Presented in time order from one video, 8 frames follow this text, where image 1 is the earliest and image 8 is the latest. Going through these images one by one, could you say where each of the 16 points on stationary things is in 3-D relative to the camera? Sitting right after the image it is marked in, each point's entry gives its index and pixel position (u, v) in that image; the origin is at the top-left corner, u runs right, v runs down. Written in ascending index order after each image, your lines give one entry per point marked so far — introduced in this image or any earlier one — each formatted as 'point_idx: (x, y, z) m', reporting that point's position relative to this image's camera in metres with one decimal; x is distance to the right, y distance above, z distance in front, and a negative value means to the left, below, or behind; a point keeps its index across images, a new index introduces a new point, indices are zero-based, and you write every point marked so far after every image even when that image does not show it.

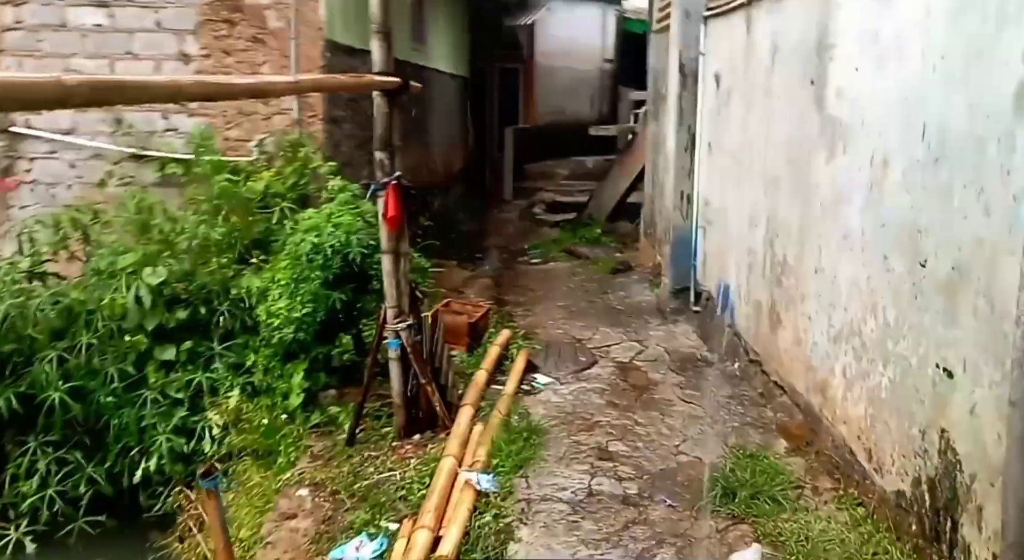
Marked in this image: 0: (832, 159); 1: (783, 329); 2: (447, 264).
0: (+1.3, +0.5, +3.3) m
1: (+1.3, -0.2, +4.0) m
2: (-0.6, +0.1, +7.9) m
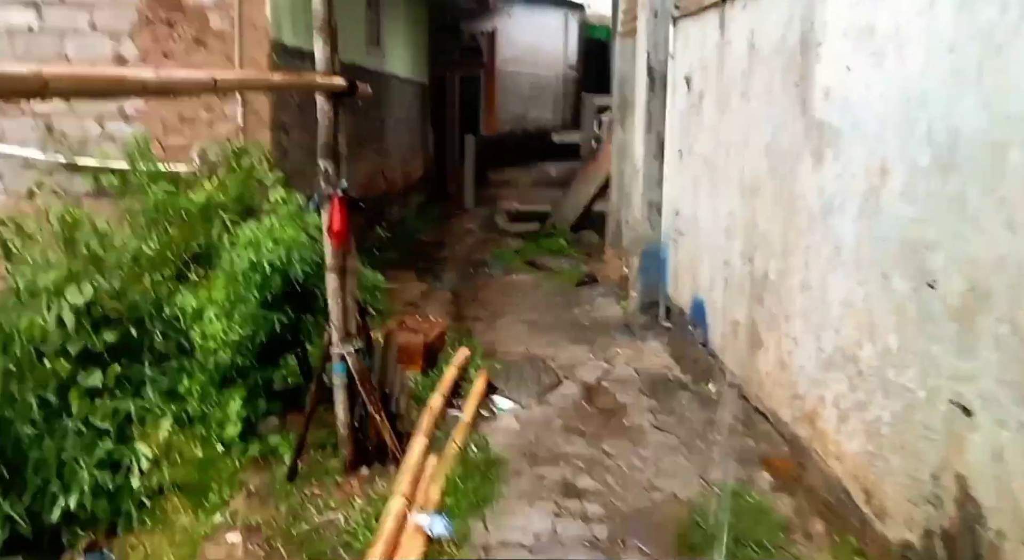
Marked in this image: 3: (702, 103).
0: (+1.1, +0.4, +3.0) m
1: (+1.2, -0.3, +3.7) m
2: (-1.0, 0.0, +7.5) m
3: (+1.1, +1.0, +4.8) m
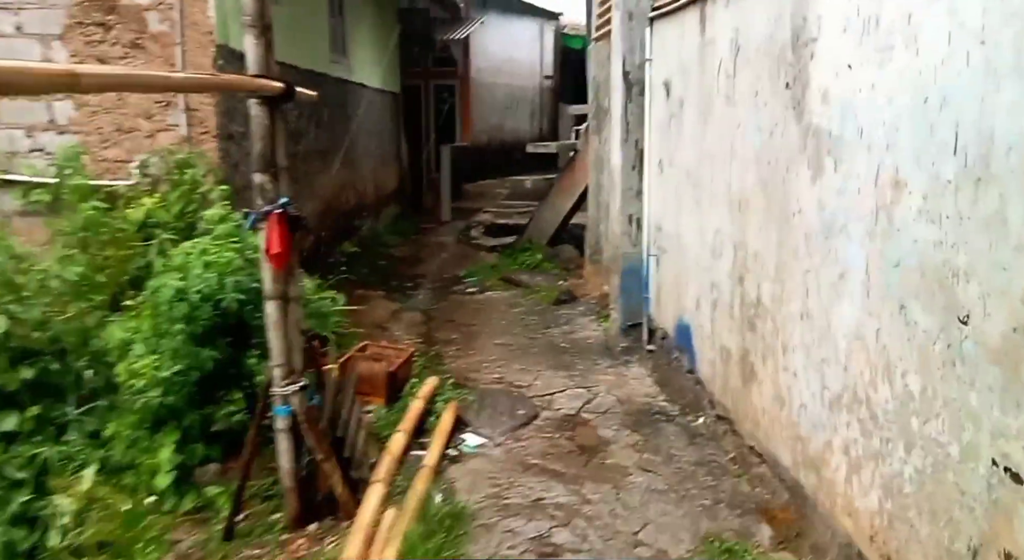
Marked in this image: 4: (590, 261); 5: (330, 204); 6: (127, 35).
0: (+1.0, +0.3, +2.6) m
1: (+1.0, -0.4, +3.3) m
2: (-1.2, -0.2, +7.1) m
3: (+0.9, +0.9, +4.4) m
4: (+0.7, +0.2, +7.2) m
5: (-1.8, +0.7, +7.9) m
6: (-2.2, +1.4, +4.6) m
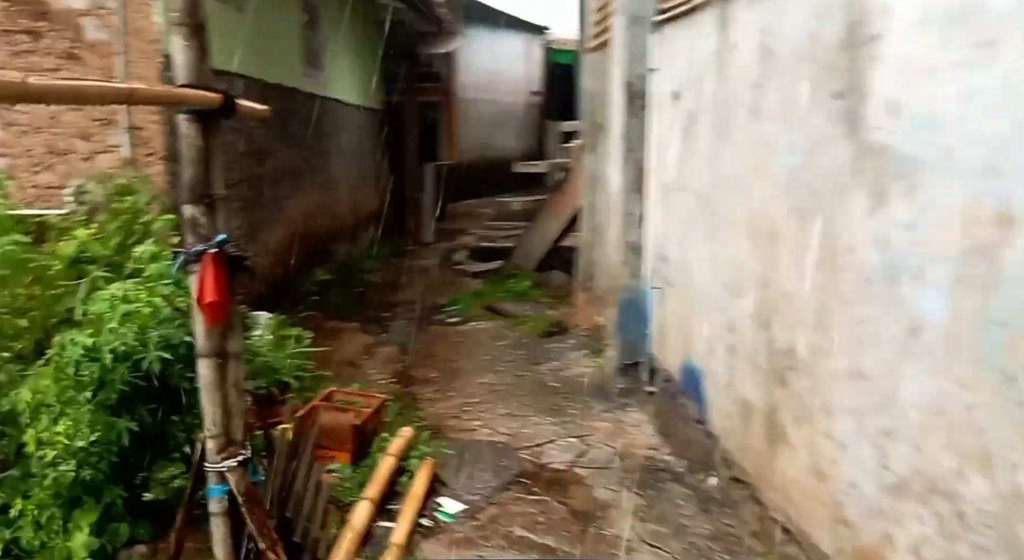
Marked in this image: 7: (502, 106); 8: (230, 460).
0: (+1.0, +0.2, +2.1) m
1: (+1.0, -0.6, +2.8) m
2: (-1.4, -0.4, +6.5) m
3: (+0.9, +0.7, +3.9) m
4: (+0.6, -0.1, +6.7) m
5: (-1.9, +0.5, +7.4) m
6: (-2.3, +1.2, +4.1) m
7: (-0.2, +3.0, +13.7) m
8: (-0.9, -0.6, +2.6) m
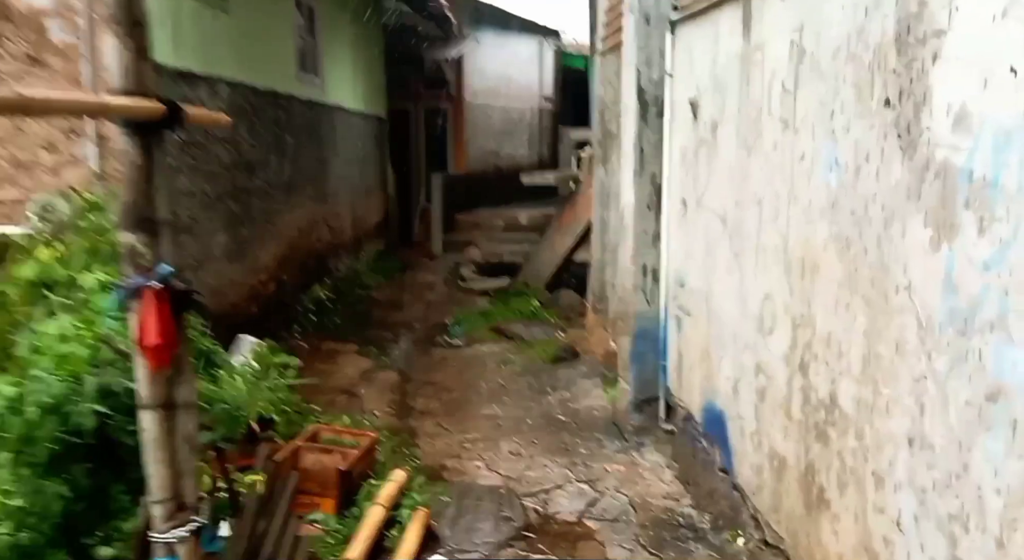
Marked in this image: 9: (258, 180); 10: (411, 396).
0: (+0.9, +0.1, +1.7) m
1: (+1.0, -0.7, +2.4) m
2: (-1.3, -0.6, +6.2) m
3: (+0.9, +0.6, +3.5) m
4: (+0.6, -0.2, +6.3) m
5: (-1.9, +0.3, +7.0) m
6: (-2.3, +1.1, +3.7) m
7: (0.0, +2.7, +13.3) m
8: (-0.9, -0.7, +2.3) m
9: (-1.9, +0.8, +6.0) m
10: (-0.7, -0.8, +5.3) m
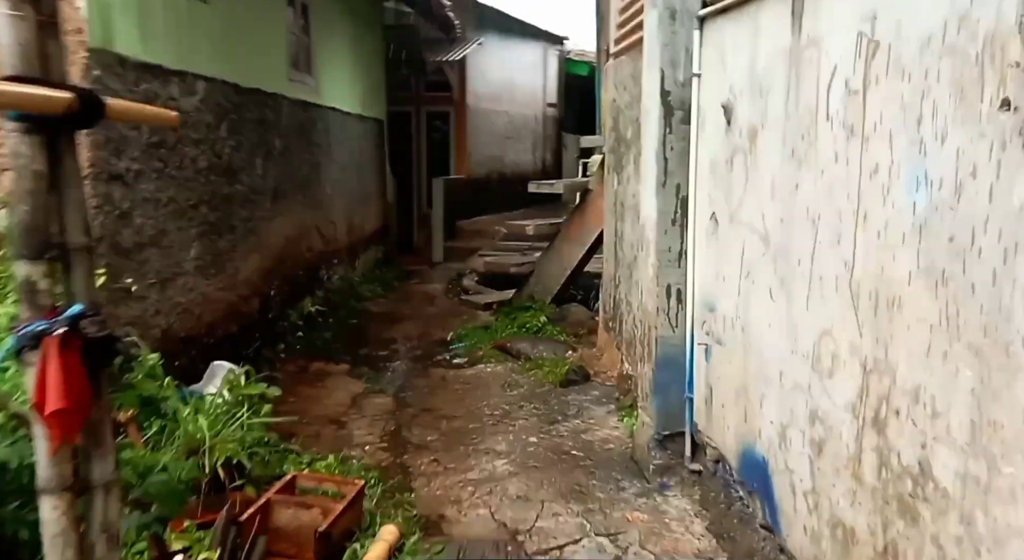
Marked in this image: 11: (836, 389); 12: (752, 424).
0: (+1.0, 0.0, +1.3) m
1: (+1.0, -0.8, +1.9) m
2: (-1.3, -0.7, +5.7) m
3: (+0.9, +0.5, +3.1) m
4: (+0.7, -0.3, +5.9) m
5: (-1.8, +0.2, +6.6) m
6: (-2.2, +1.0, +3.3) m
7: (+0.1, +2.6, +12.9) m
8: (-0.9, -0.8, +1.8) m
9: (-1.8, +0.6, +5.6) m
10: (-0.6, -0.9, +4.9) m
11: (+1.0, -0.3, +2.4) m
12: (+0.9, -0.5, +3.1) m
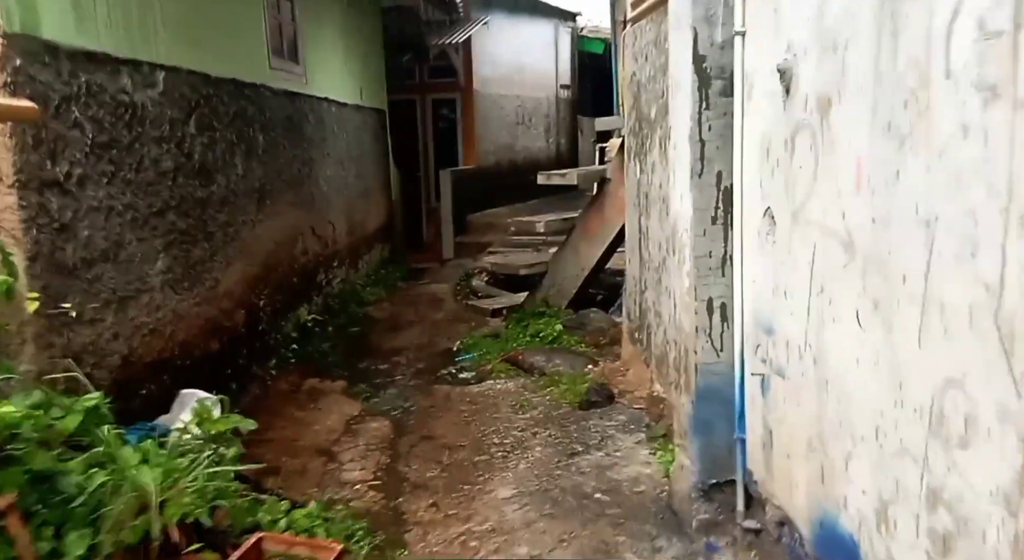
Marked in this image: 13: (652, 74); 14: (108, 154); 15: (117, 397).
0: (+0.9, -0.1, +0.5) m
1: (+1.0, -0.9, +1.2) m
2: (-1.2, -0.7, +5.0) m
3: (+0.9, +0.5, +2.3) m
4: (+0.7, -0.4, +5.2) m
5: (-1.8, +0.1, +5.9) m
6: (-2.3, +0.8, +2.6) m
7: (+0.2, +2.7, +12.1) m
8: (-0.9, -0.9, +1.1) m
9: (-1.8, +0.6, +4.9) m
10: (-0.6, -0.9, +4.2) m
11: (+1.0, -0.4, +1.7) m
12: (+0.9, -0.6, +2.3) m
13: (+0.7, +1.1, +4.3) m
14: (-1.8, +0.6, +3.6) m
15: (-1.7, -0.5, +3.5) m
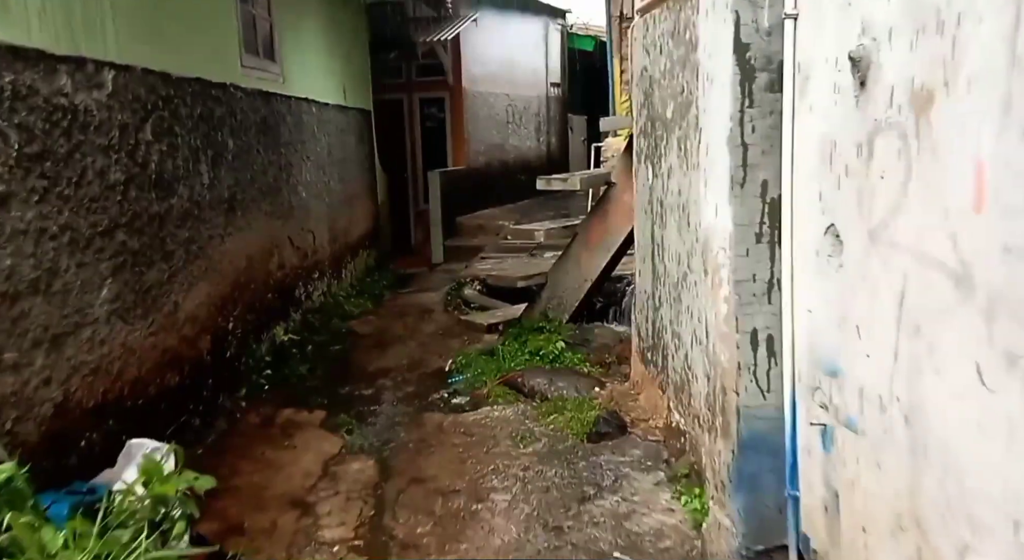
0: (+1.0, -0.2, +0.1) m
1: (+1.1, -1.0, +0.7) m
2: (-1.2, -0.9, +4.5) m
3: (+0.9, +0.4, +1.8) m
4: (+0.7, -0.5, +4.7) m
5: (-1.8, 0.0, +5.4) m
6: (-2.2, +0.7, +2.1) m
7: (+0.1, +2.6, +11.6) m
8: (-0.8, -1.0, +0.6) m
9: (-1.8, +0.4, +4.4) m
10: (-0.5, -1.0, +3.7) m
11: (+1.0, -0.5, +1.2) m
12: (+1.0, -0.7, +1.8) m
13: (+0.7, +1.0, +3.8) m
14: (-1.8, +0.4, +3.0) m
15: (-1.7, -0.6, +3.0) m
